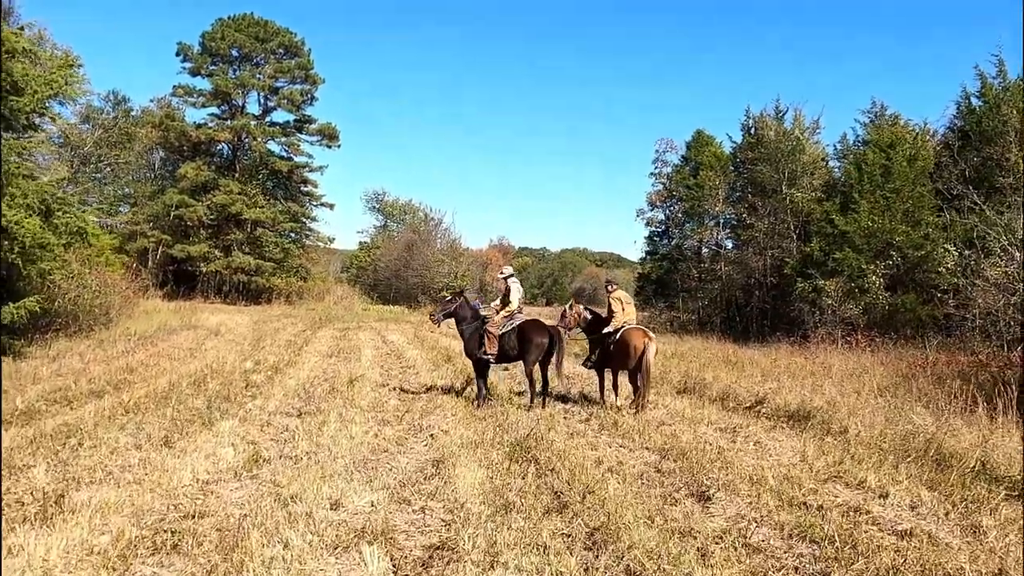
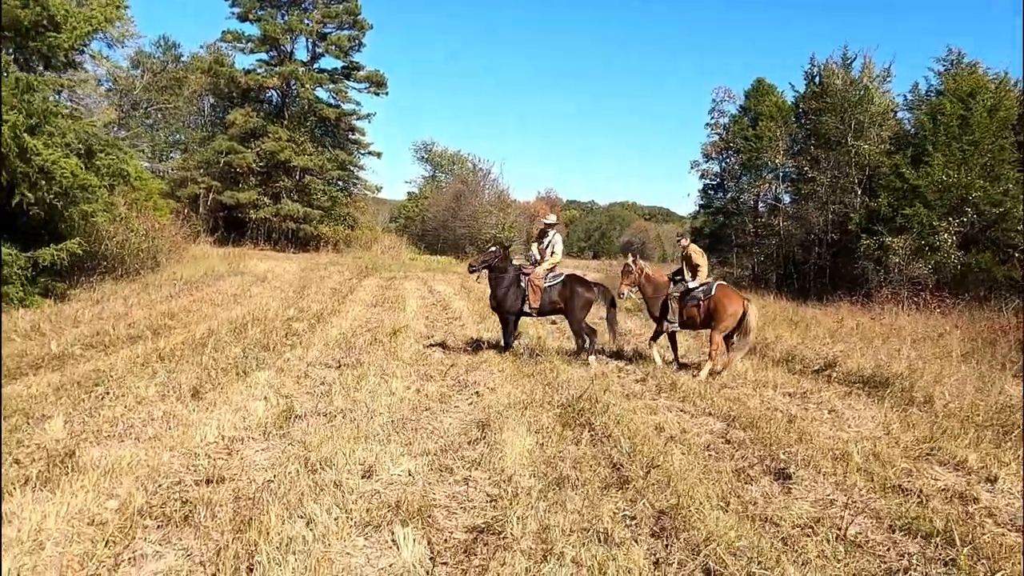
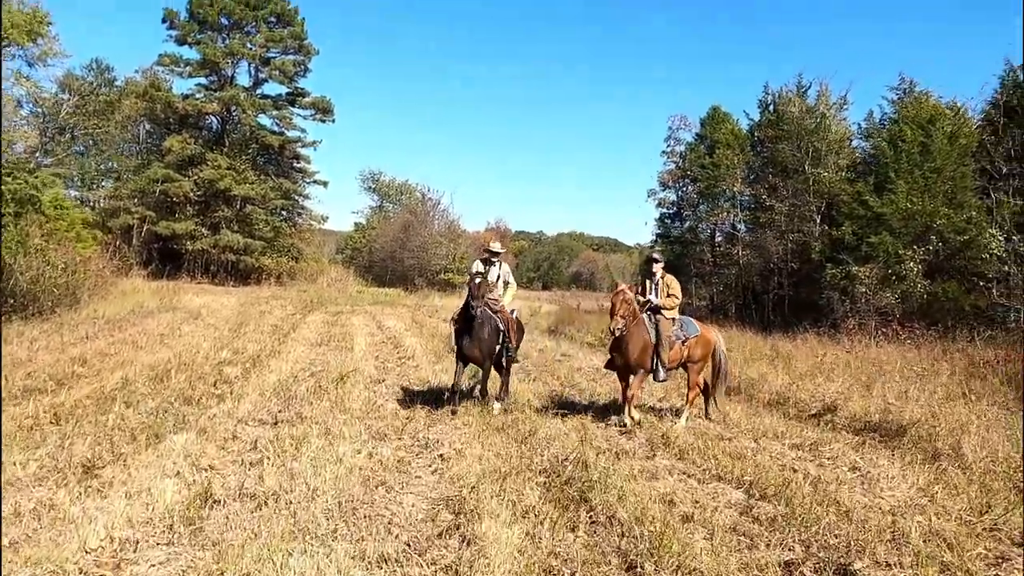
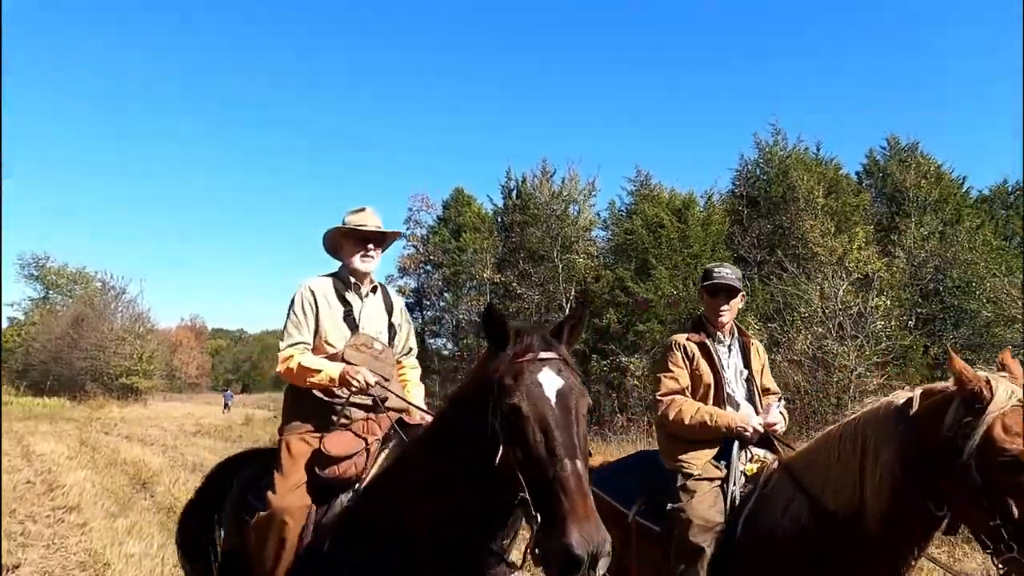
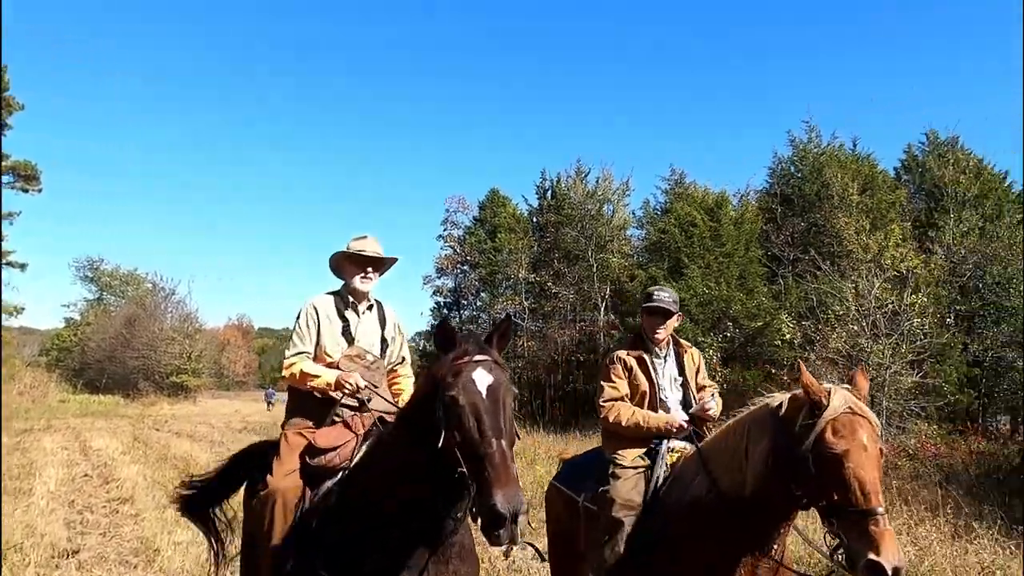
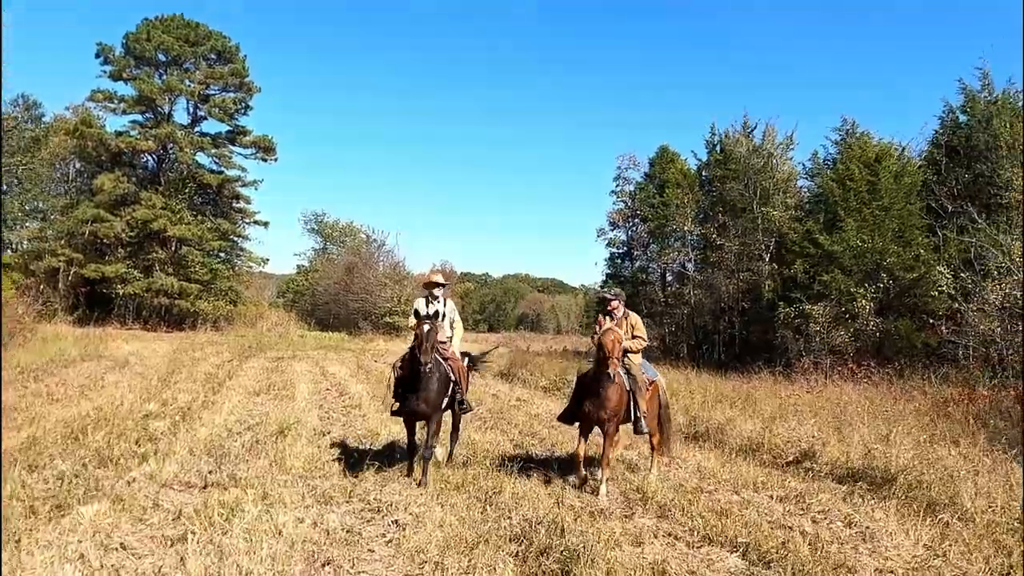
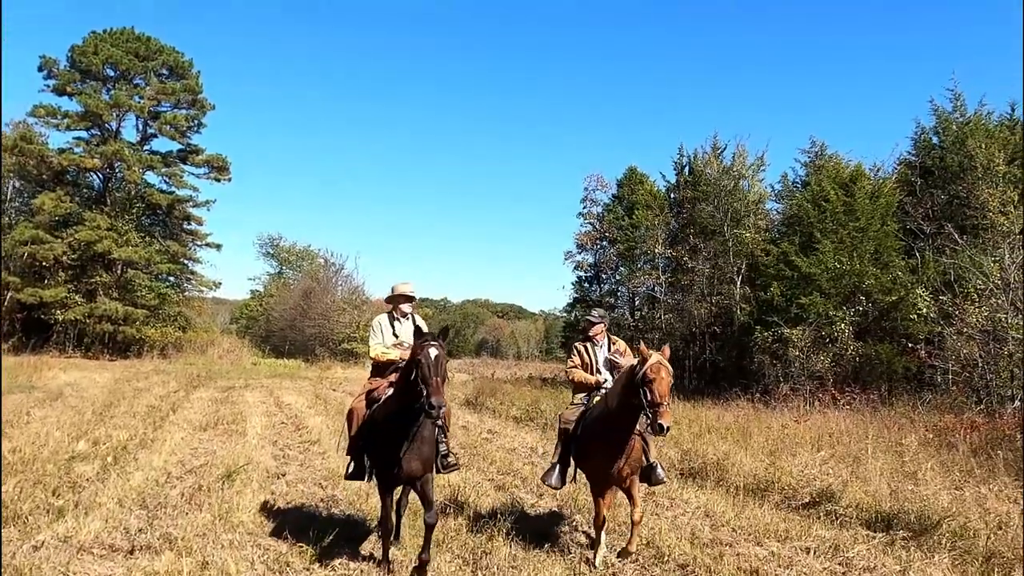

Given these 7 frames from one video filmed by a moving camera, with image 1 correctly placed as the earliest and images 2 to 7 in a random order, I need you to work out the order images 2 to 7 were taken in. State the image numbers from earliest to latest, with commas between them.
2, 3, 6, 7, 5, 4
